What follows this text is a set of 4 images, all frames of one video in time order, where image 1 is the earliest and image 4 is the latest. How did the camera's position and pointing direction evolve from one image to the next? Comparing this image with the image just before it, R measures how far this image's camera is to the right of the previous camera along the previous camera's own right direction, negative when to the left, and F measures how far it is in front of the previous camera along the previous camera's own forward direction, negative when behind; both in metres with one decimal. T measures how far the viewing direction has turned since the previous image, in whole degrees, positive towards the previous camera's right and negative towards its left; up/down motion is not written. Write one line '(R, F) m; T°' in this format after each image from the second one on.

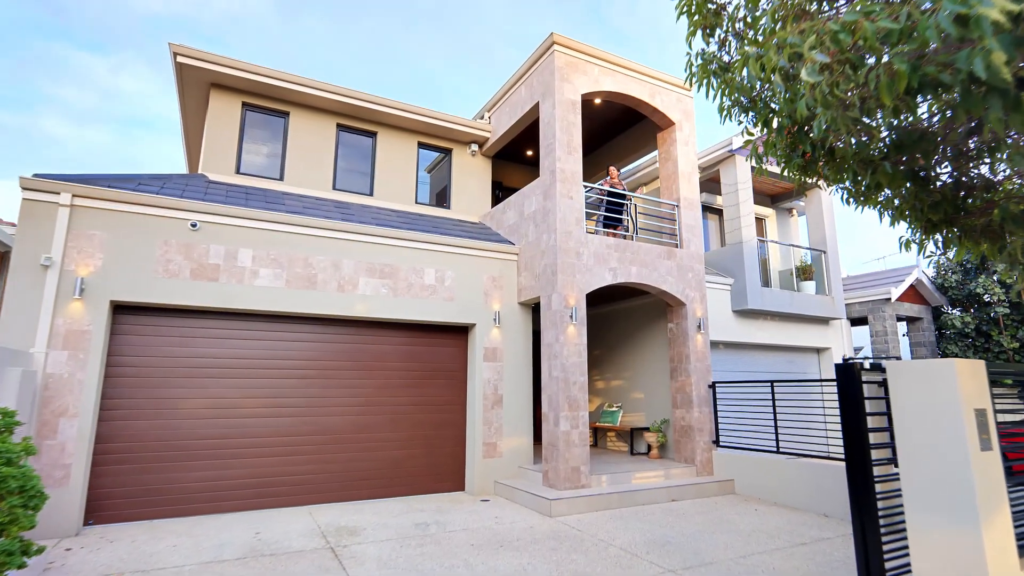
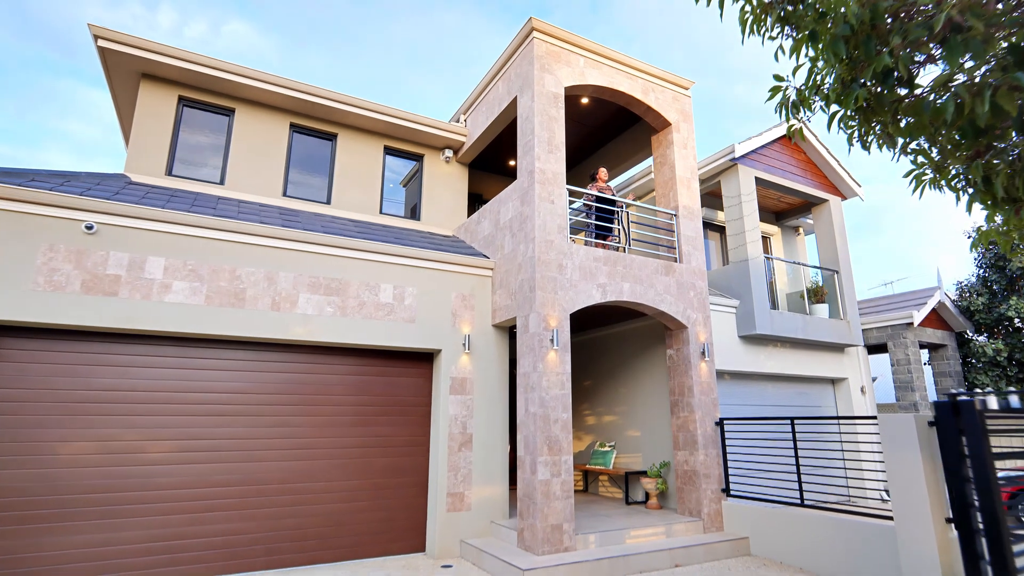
(+0.4, +1.3) m; 0°
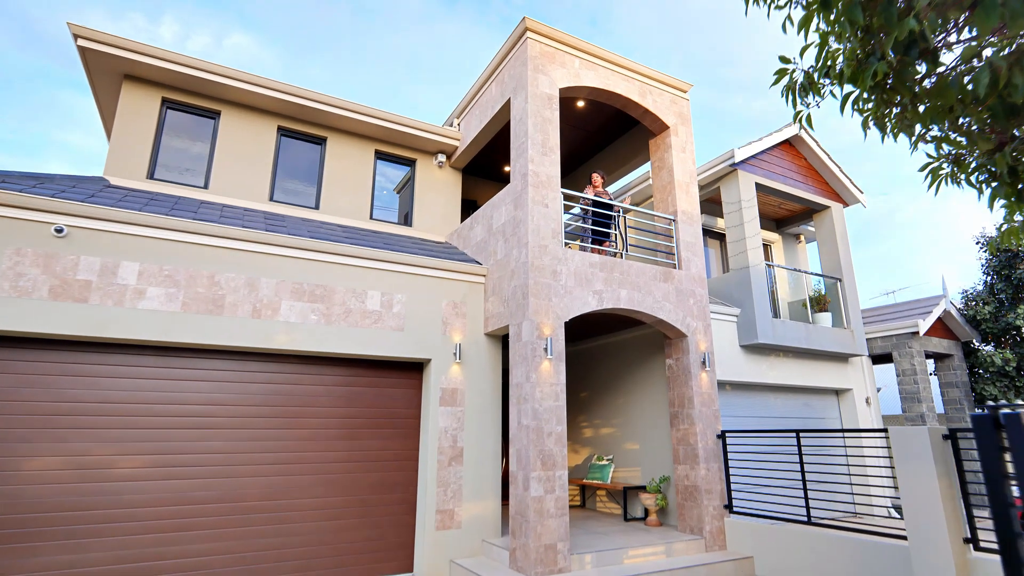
(+0.1, +0.3) m; 0°
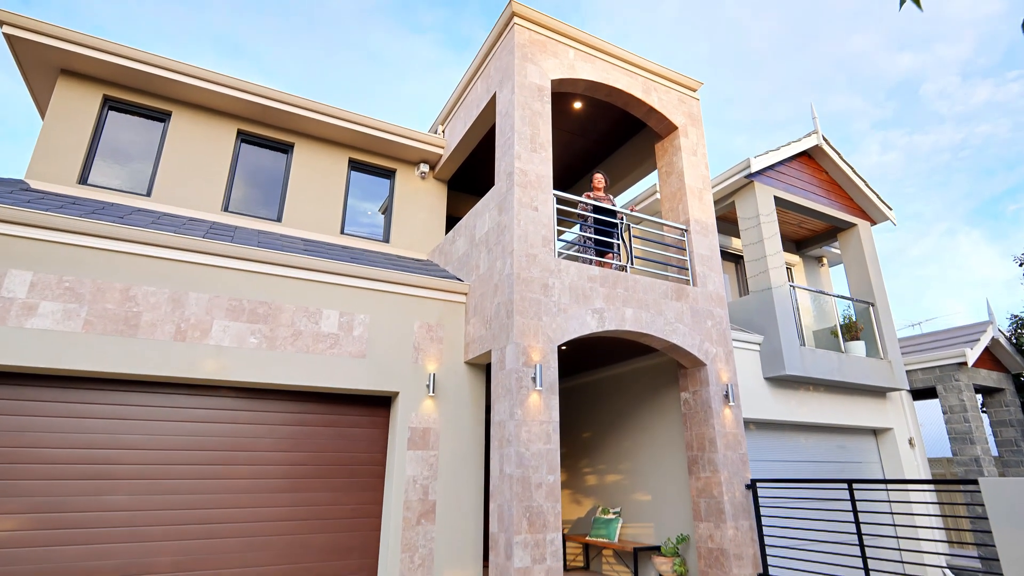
(+0.3, +1.1) m; -1°
